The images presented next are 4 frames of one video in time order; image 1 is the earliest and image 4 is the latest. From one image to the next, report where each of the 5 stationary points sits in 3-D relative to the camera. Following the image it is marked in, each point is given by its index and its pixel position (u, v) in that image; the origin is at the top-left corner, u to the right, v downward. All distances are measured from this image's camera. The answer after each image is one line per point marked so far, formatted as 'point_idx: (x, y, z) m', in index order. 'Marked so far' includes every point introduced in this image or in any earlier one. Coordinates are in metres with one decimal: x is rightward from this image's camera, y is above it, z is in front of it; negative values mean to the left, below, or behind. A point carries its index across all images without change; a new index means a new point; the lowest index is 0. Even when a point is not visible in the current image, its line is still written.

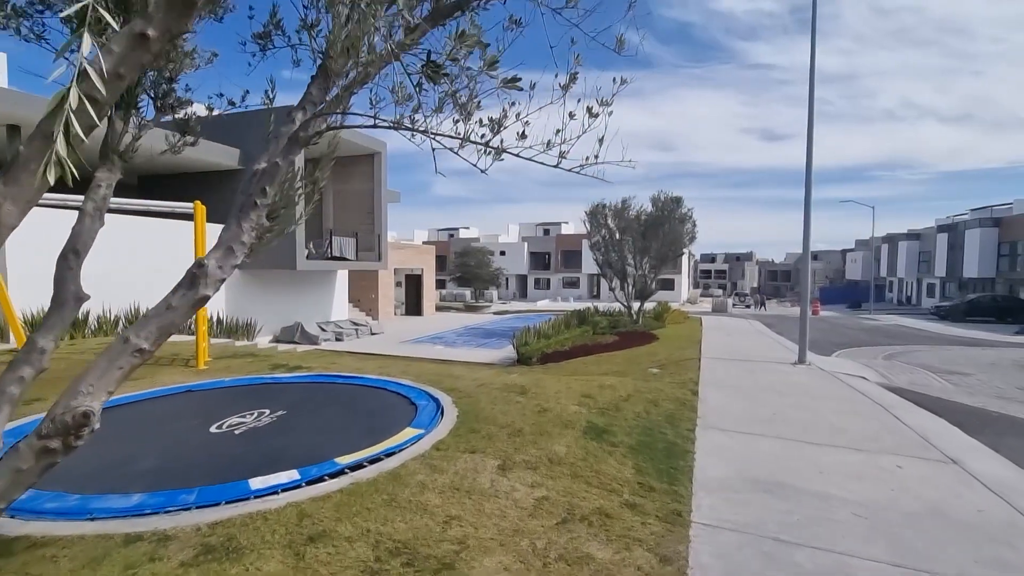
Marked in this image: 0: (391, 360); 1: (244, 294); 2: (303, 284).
0: (-2.4, -1.5, +9.9) m
1: (-9.4, -0.2, +17.4) m
2: (-8.4, +0.1, +19.7) m
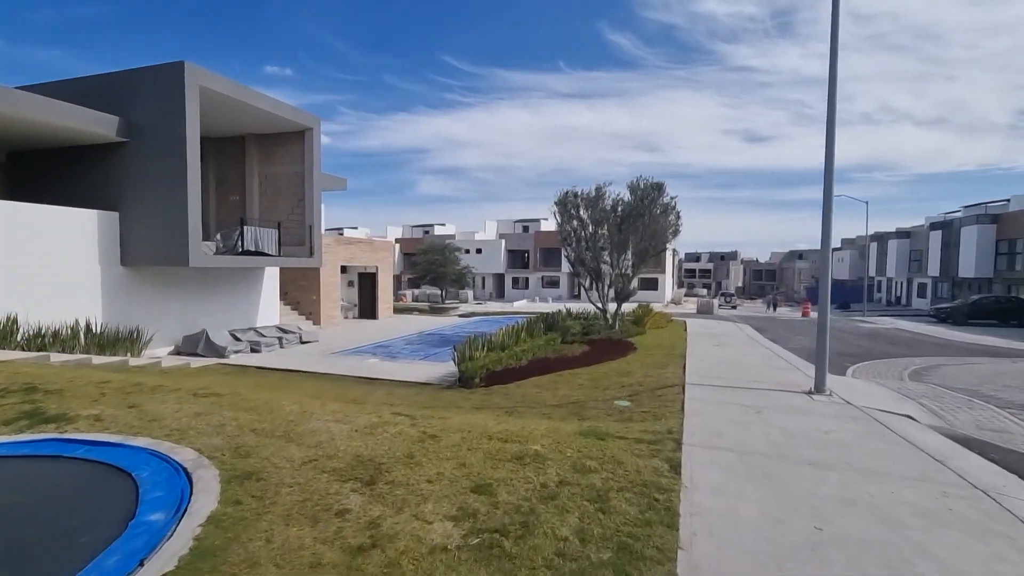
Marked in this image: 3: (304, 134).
0: (-3.7, -1.5, +6.9) m
1: (-10.9, -0.2, +14.2) m
2: (-9.9, +0.1, +16.5) m
3: (-7.5, +5.5, +17.9) m
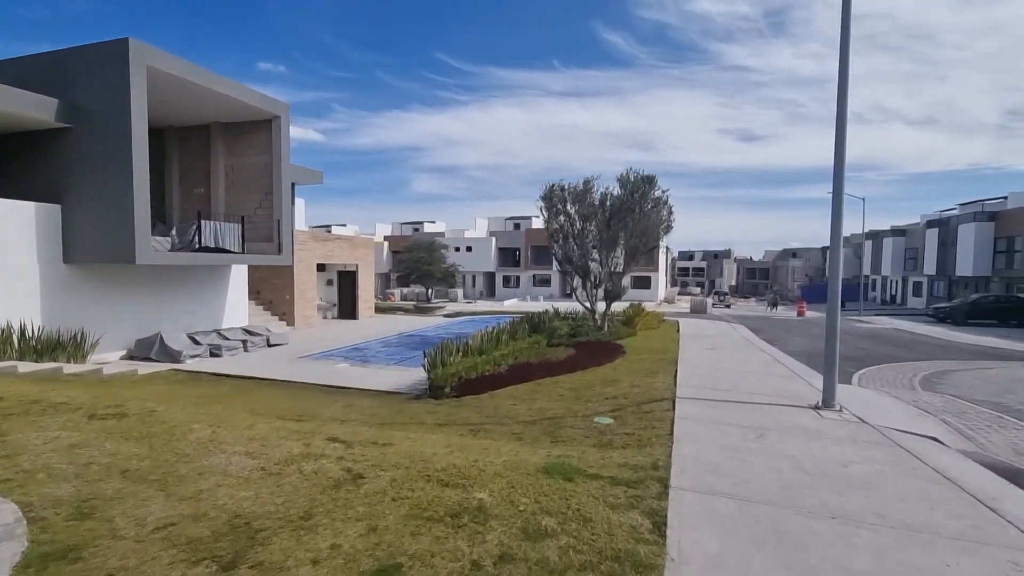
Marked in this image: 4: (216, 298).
0: (-4.2, -1.5, +5.8) m
1: (-11.4, -0.2, +13.0) m
2: (-10.5, +0.1, +15.4) m
3: (-8.1, +5.6, +16.7) m
4: (-10.1, -0.3, +17.0) m
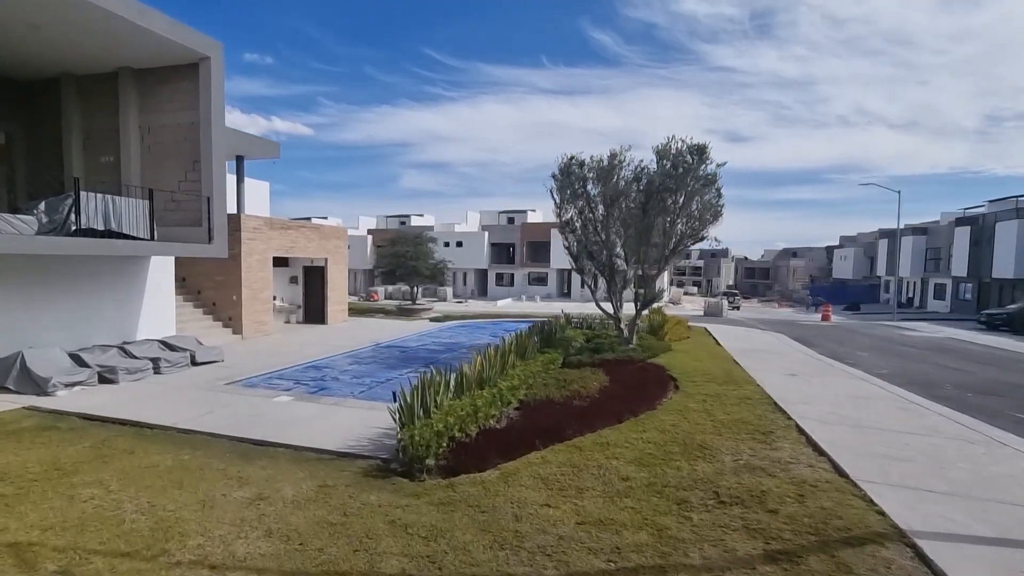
0: (-3.8, -1.6, +1.8) m
1: (-11.2, -0.2, +8.8) m
2: (-10.3, +0.2, +11.2) m
3: (-7.9, +5.6, +12.6) m
4: (-9.9, -0.3, +12.9) m
